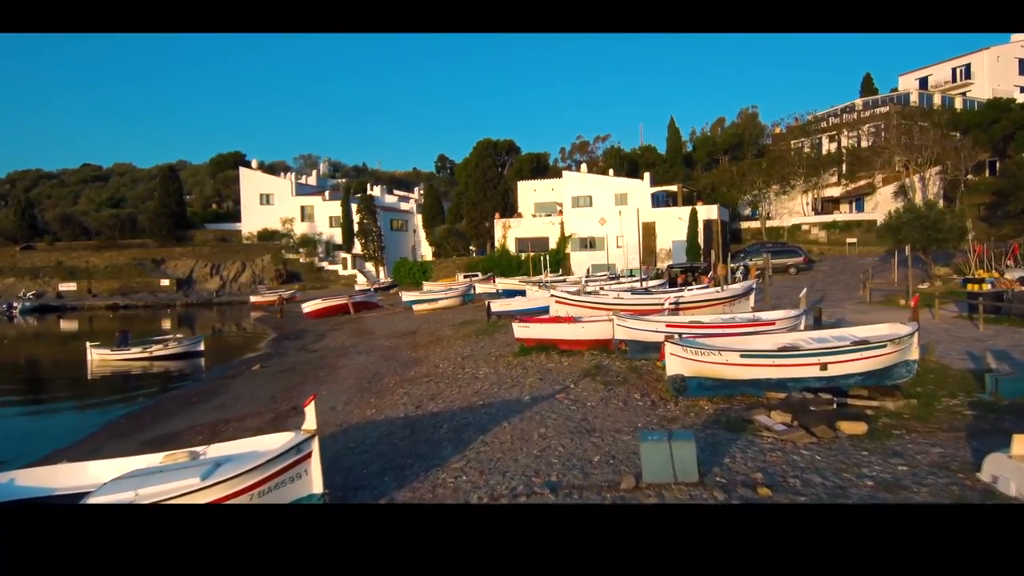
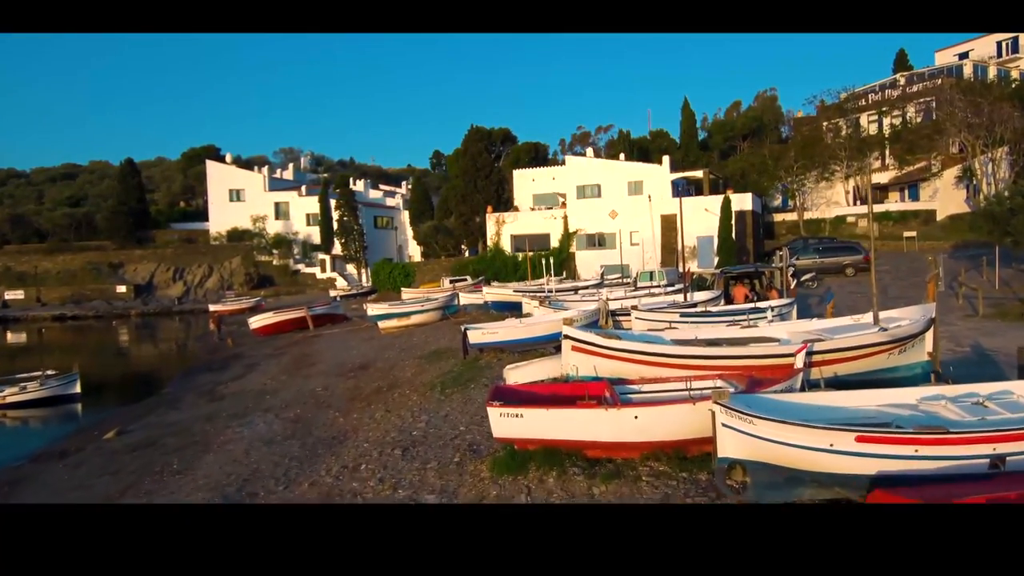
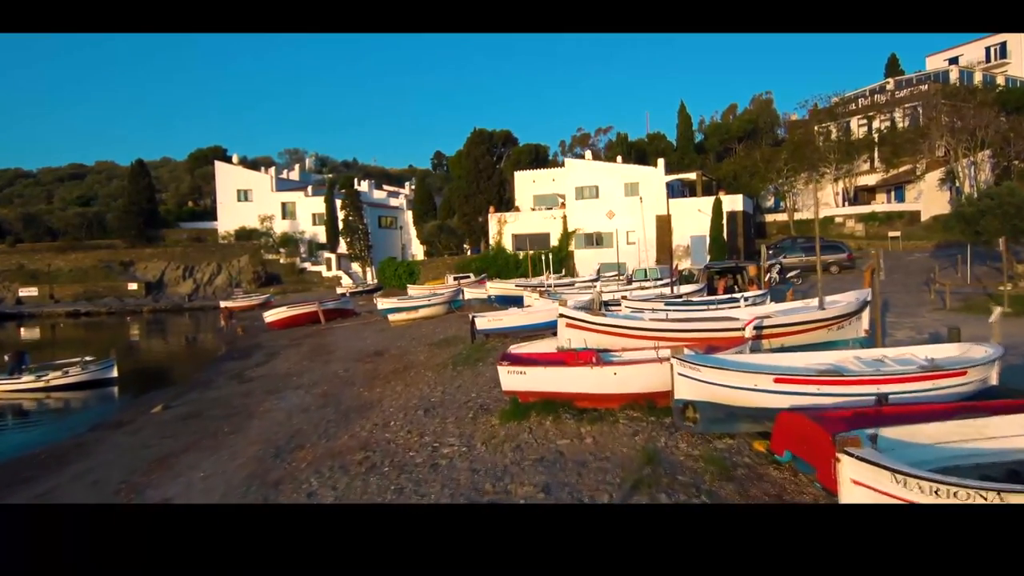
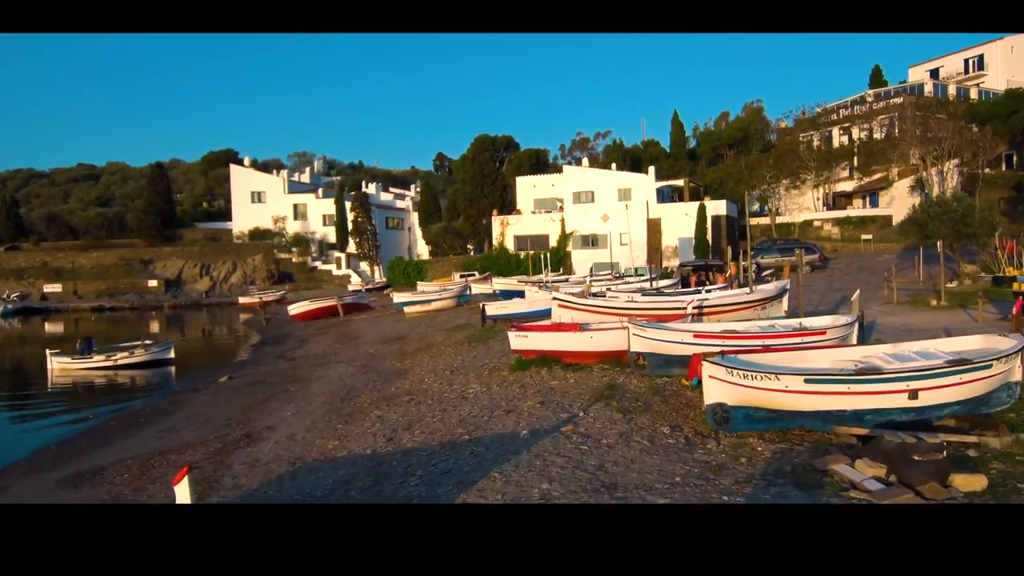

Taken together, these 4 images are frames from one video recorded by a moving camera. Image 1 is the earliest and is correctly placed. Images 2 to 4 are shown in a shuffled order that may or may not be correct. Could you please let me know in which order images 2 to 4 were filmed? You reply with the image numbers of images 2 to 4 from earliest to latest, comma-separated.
4, 3, 2
